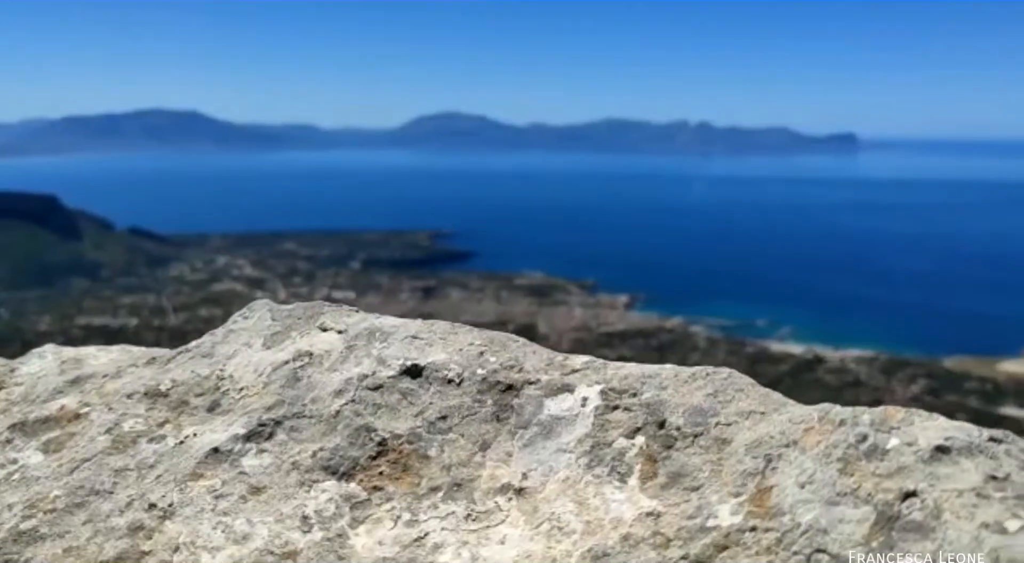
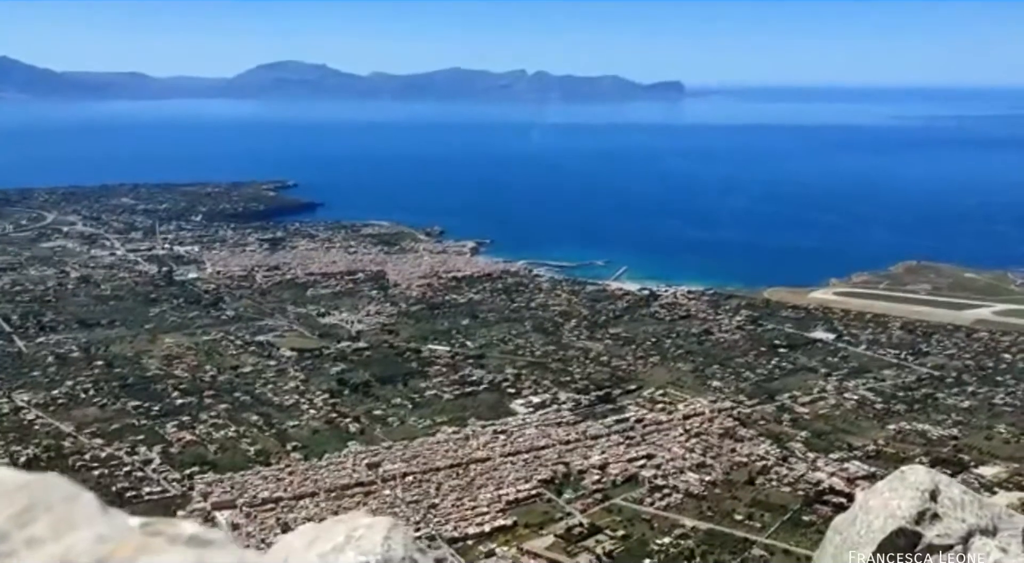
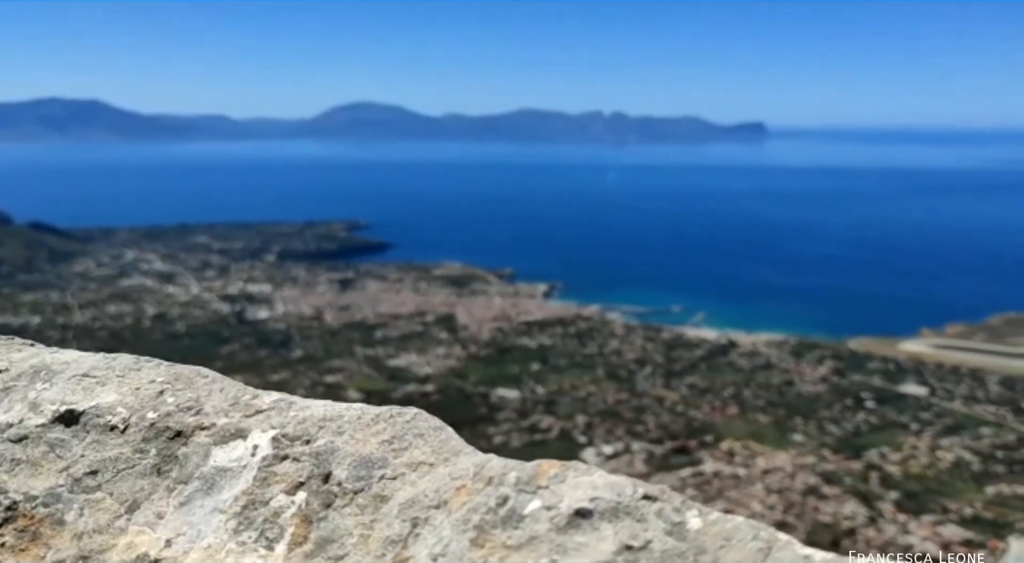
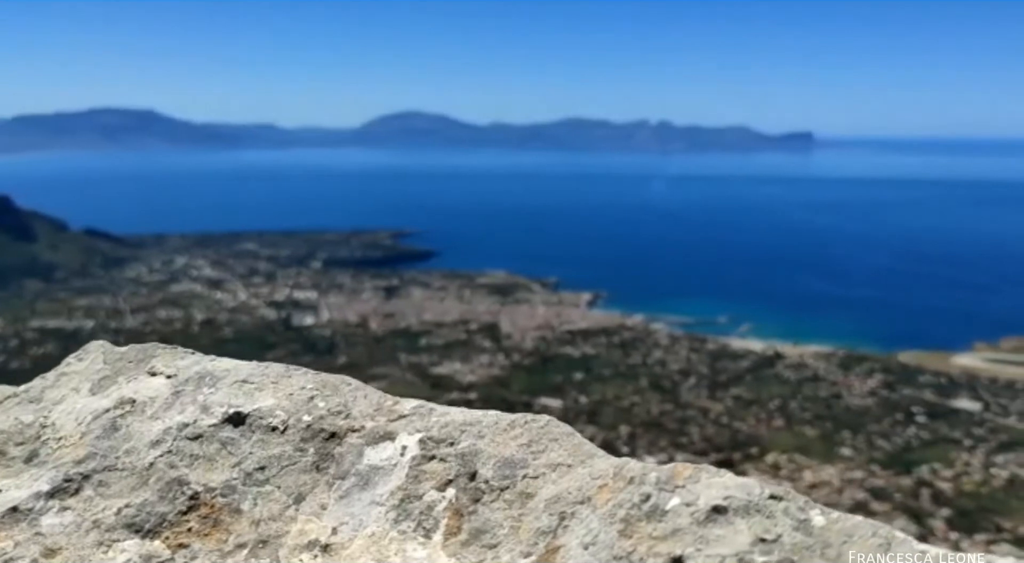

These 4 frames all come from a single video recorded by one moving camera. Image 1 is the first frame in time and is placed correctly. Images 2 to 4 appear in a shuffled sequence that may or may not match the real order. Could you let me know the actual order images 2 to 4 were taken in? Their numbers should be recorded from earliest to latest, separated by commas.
4, 3, 2
